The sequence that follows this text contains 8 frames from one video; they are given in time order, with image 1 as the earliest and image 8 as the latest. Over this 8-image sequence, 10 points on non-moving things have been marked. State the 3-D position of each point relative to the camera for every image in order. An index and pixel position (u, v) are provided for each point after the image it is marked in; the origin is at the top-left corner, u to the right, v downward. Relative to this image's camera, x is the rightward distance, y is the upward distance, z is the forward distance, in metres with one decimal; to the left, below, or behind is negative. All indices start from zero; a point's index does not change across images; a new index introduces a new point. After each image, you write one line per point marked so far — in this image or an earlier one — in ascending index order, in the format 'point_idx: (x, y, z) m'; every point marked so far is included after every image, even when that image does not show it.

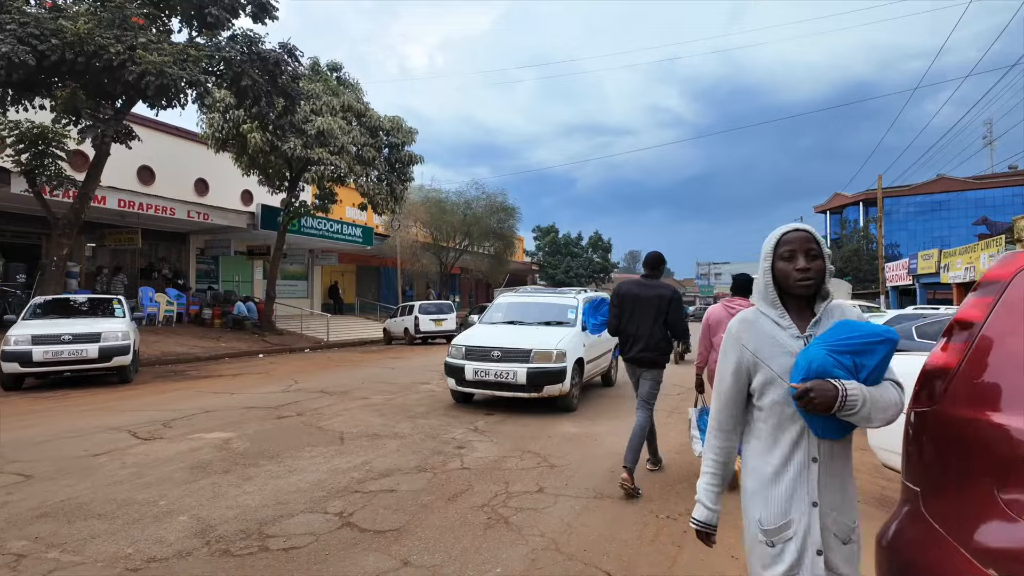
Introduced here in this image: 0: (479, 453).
0: (-0.3, -1.7, +5.8) m
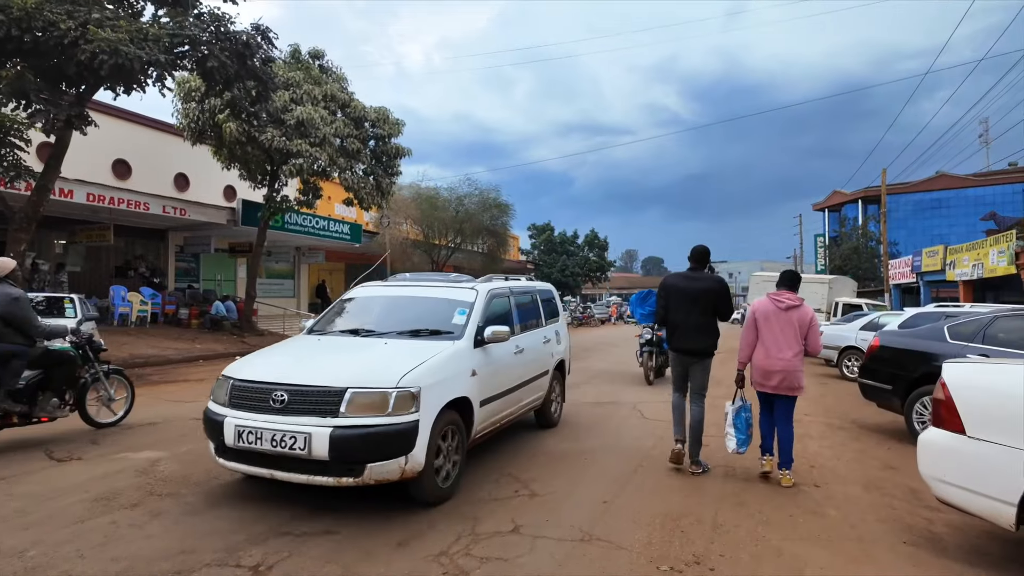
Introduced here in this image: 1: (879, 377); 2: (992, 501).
0: (-0.5, -1.6, +4.9) m
1: (+4.4, -1.1, +7.0) m
2: (+2.7, -1.2, +3.3) m
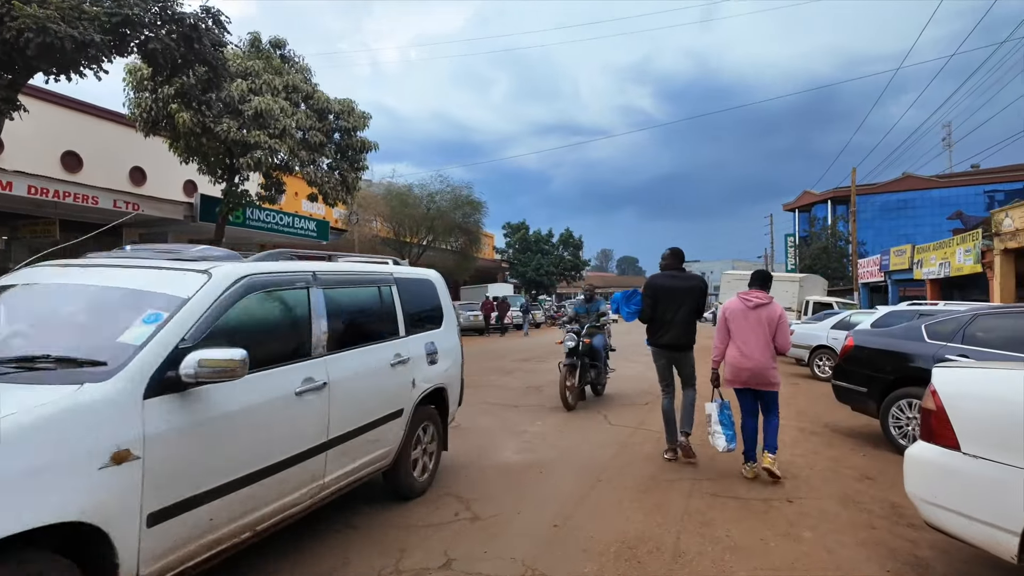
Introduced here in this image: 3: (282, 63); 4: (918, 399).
0: (-1.0, -1.6, +4.4) m
1: (+3.9, -1.0, +6.7) m
2: (+2.3, -1.2, +2.8) m
3: (-7.7, +7.6, +19.8) m
4: (+4.1, -1.1, +6.0) m
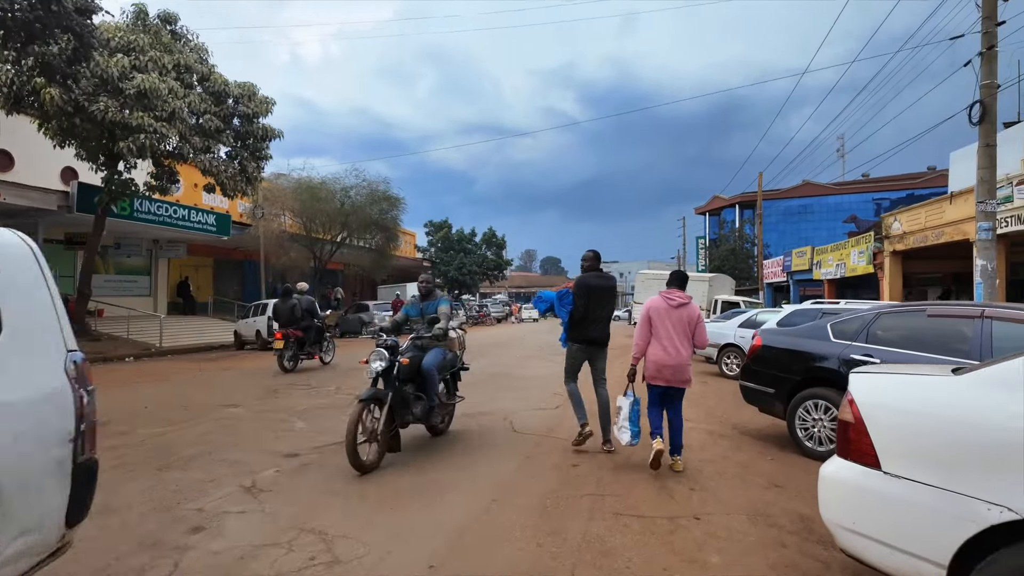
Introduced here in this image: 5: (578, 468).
0: (-1.8, -1.5, +3.6) m
1: (+2.8, -1.0, +6.5) m
2: (+1.7, -1.1, +2.5) m
3: (-10.4, +7.6, +18.0) m
4: (+3.1, -1.1, +5.9) m
5: (+0.6, -1.6, +5.3) m
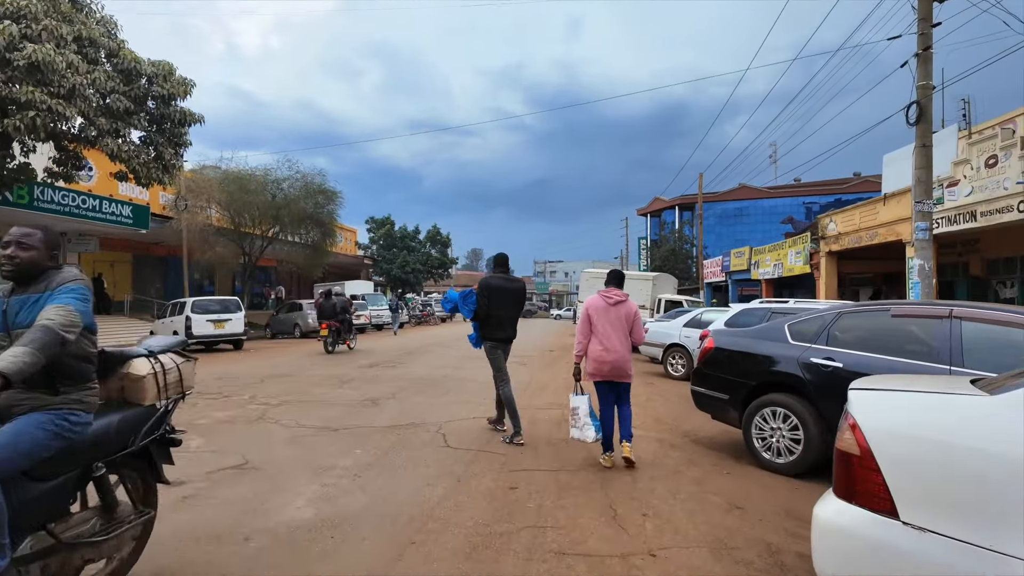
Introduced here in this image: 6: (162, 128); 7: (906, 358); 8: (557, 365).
0: (-2.2, -1.5, +2.7) m
1: (+2.1, -1.0, +6.0) m
2: (+1.4, -1.1, +1.9) m
3: (-12.1, +7.7, +16.2) m
4: (+2.5, -1.1, +5.4) m
5: (0.0, -1.6, +4.6) m
6: (-10.7, +4.9, +18.0) m
7: (+3.3, -0.6, +4.9) m
8: (+1.1, -1.9, +14.3) m
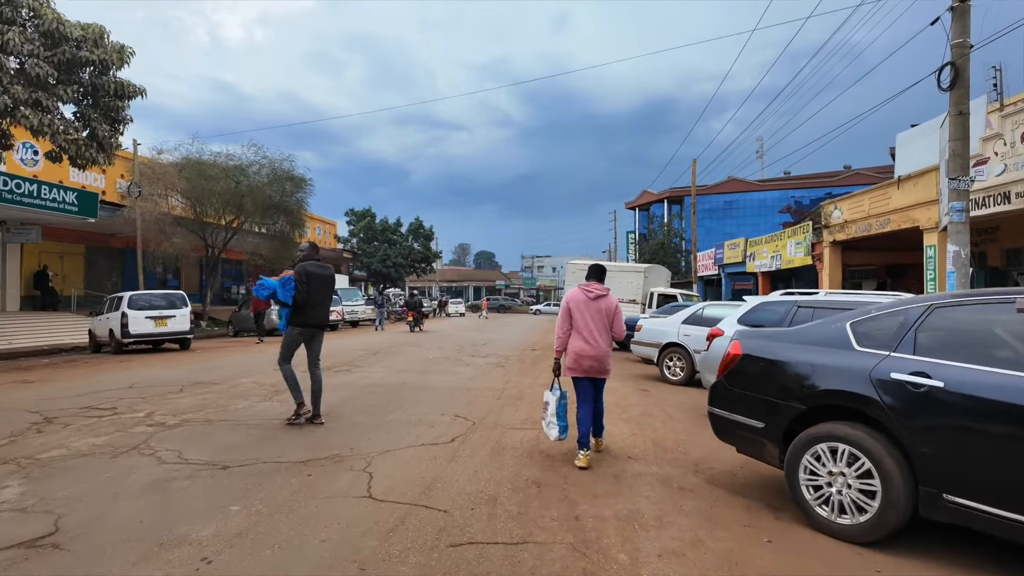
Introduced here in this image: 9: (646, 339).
0: (-2.5, -1.4, +0.9) m
1: (+1.7, -0.9, +4.3) m
2: (+1.1, -1.0, +0.2) m
3: (-12.7, +7.9, +14.2) m
4: (+2.1, -1.0, +3.7) m
5: (-0.3, -1.5, +2.9) m
6: (-11.3, +5.1, +16.0) m
7: (+2.9, -0.5, +3.2) m
8: (+0.6, -1.7, +12.6) m
9: (+2.6, -1.0, +11.3) m
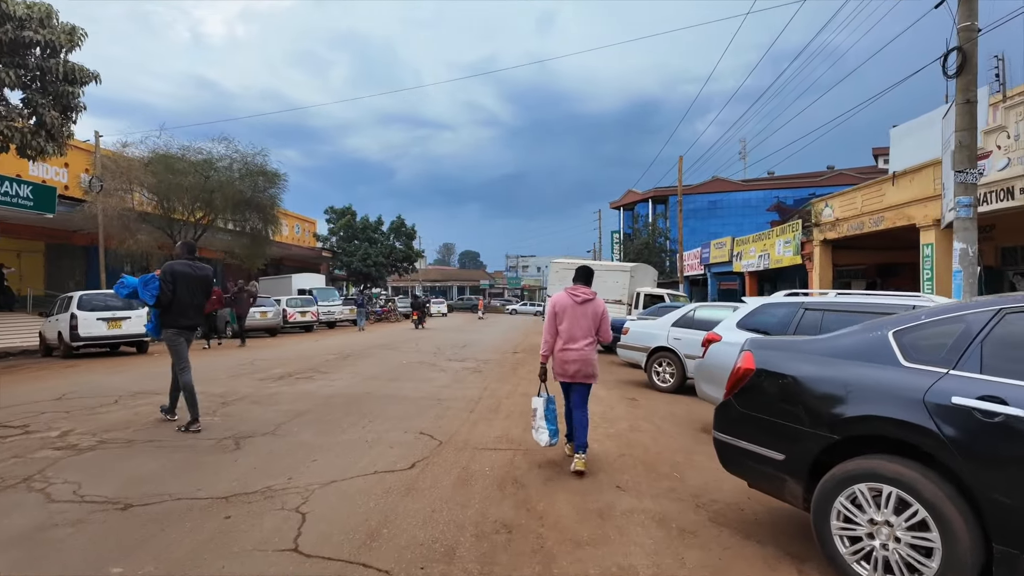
0: (-2.6, -1.4, 0.0) m
1: (+1.5, -0.9, +3.5) m
2: (+1.0, -1.0, -0.6) m
3: (-13.1, +7.9, +13.0) m
4: (+1.9, -1.0, +3.0) m
5: (-0.5, -1.5, +2.1) m
6: (-11.8, +5.1, +14.9) m
7: (+2.7, -0.5, +2.5) m
8: (+0.1, -1.7, +11.8) m
9: (+2.2, -1.0, +10.5) m
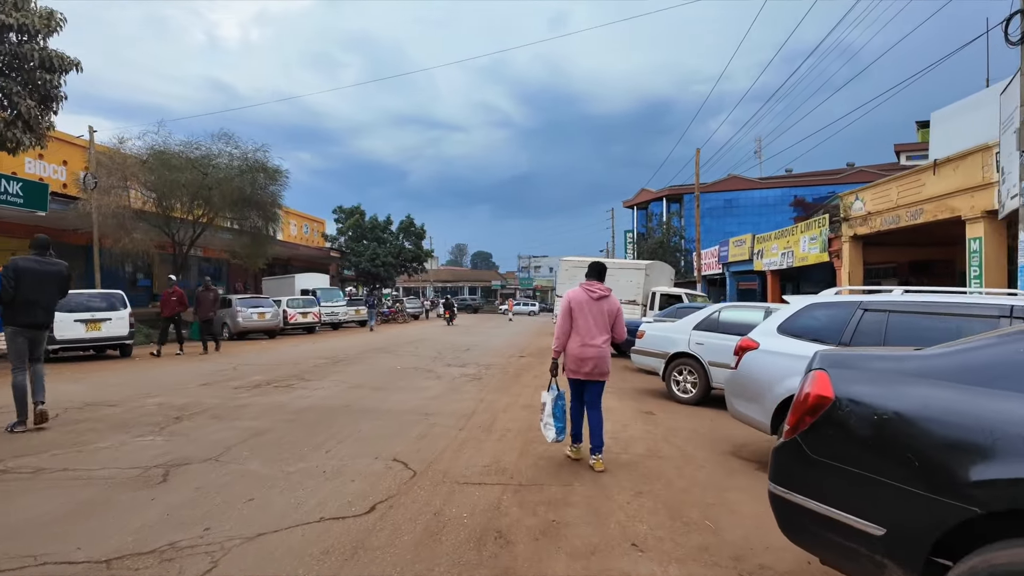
0: (-2.8, -1.4, -1.0) m
1: (+1.4, -0.8, +2.4) m
2: (+0.8, -1.0, -1.7) m
3: (-13.1, +7.9, +12.2) m
4: (+1.8, -0.9, +1.8) m
5: (-0.7, -1.5, +1.0) m
6: (-11.7, +5.1, +14.1) m
7: (+2.6, -0.4, +1.3) m
8: (+0.2, -1.7, +10.7) m
9: (+2.2, -0.9, +9.4) m
